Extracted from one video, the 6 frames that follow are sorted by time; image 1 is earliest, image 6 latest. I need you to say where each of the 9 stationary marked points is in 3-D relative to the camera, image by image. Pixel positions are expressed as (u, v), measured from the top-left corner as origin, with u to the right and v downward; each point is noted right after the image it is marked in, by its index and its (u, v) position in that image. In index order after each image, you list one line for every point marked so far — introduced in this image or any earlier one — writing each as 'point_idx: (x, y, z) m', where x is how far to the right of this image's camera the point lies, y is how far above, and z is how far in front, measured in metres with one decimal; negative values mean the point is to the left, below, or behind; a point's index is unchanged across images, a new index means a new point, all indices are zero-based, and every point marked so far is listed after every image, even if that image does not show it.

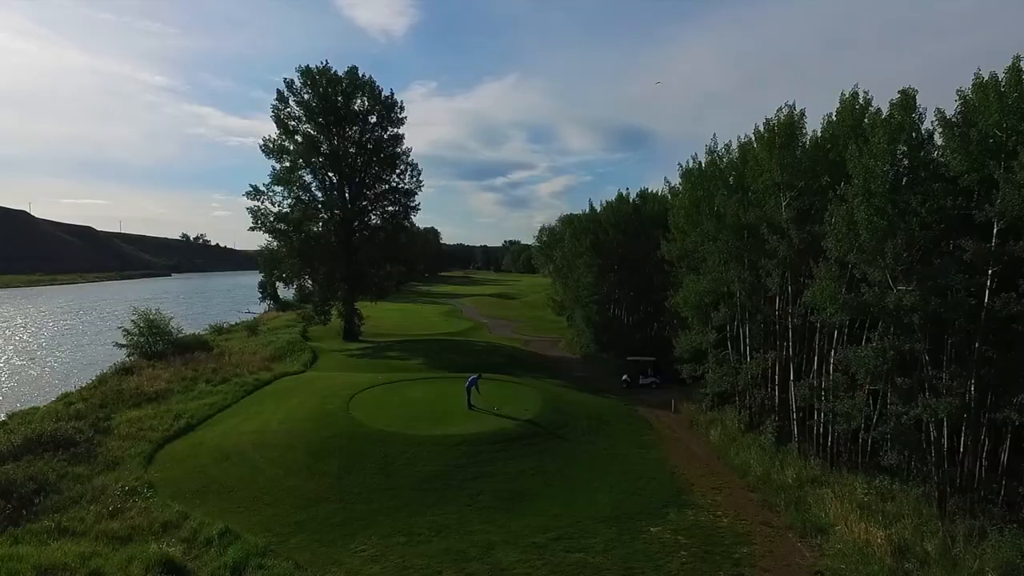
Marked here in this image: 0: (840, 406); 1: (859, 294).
0: (+6.9, -2.5, +18.1) m
1: (+7.1, -0.1, +17.7) m
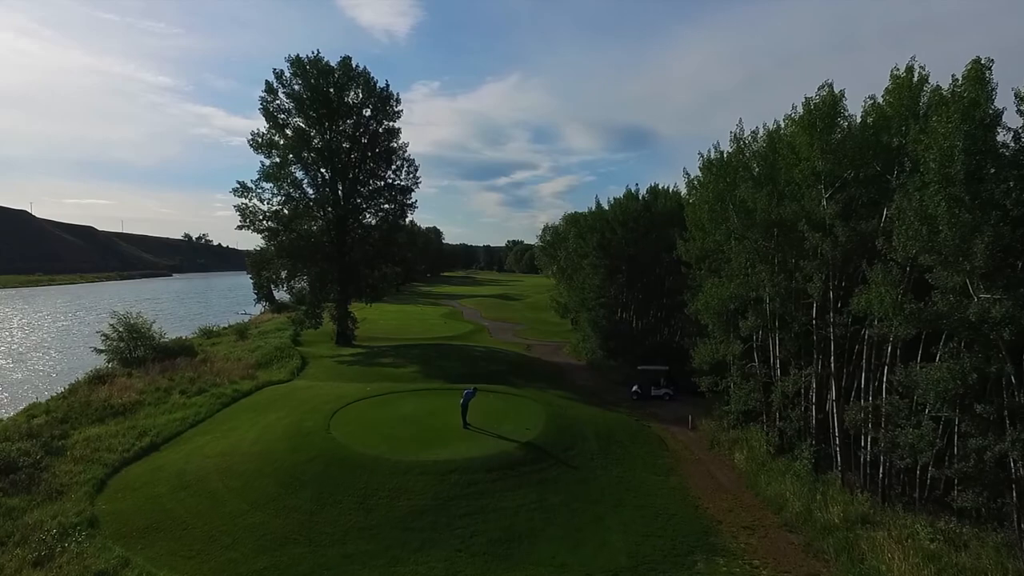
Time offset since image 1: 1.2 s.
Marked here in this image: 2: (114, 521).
0: (+6.9, -2.6, +15.3) m
1: (+7.1, -0.2, +14.8) m
2: (-8.4, -4.9, +18.3) m
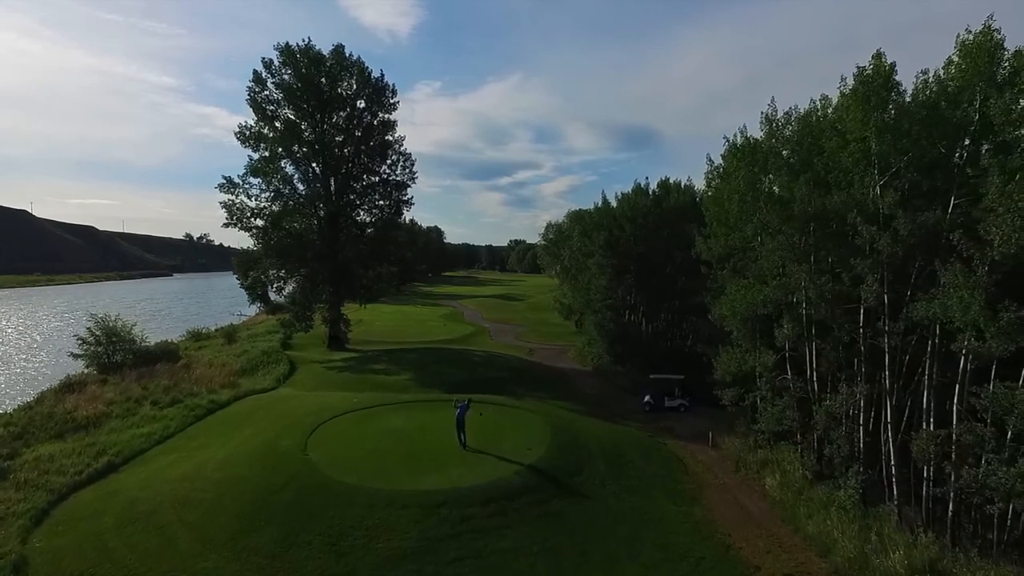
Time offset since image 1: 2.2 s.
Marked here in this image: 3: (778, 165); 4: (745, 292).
0: (+6.9, -2.7, +12.5) m
1: (+7.1, -0.3, +12.1) m
2: (-8.4, -5.0, +15.6) m
3: (+5.8, +2.7, +18.9) m
4: (+5.4, -0.1, +19.8) m
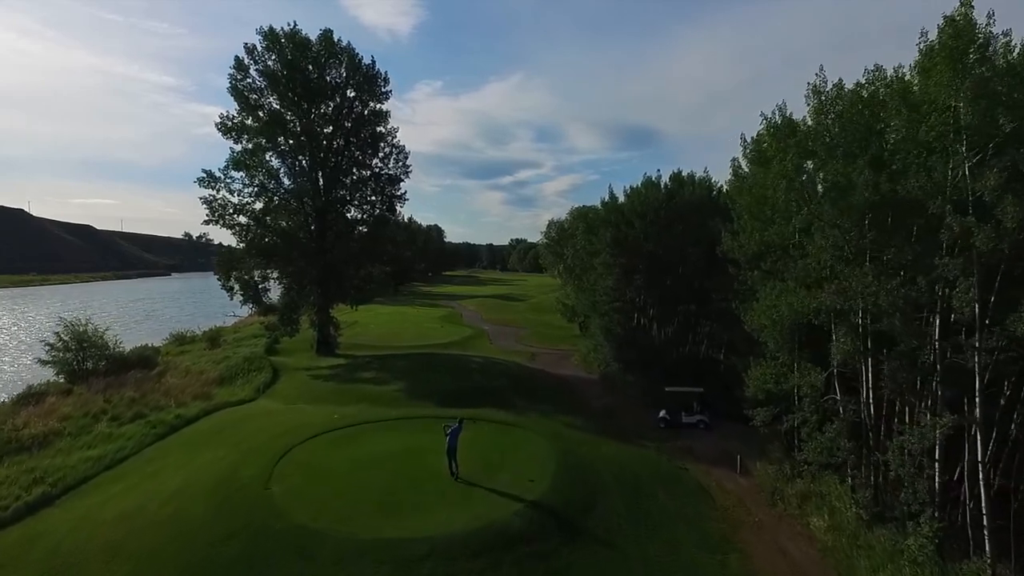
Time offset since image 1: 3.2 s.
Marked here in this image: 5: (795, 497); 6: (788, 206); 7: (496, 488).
0: (+6.8, -2.7, +9.4) m
1: (+7.0, -0.4, +9.0) m
2: (-8.4, -5.1, +12.5) m
3: (+5.8, +2.6, +15.7) m
4: (+5.3, -0.2, +16.6) m
5: (+6.0, -4.4, +18.3) m
6: (+5.5, +1.6, +17.4) m
7: (-0.4, -4.0, +17.5) m
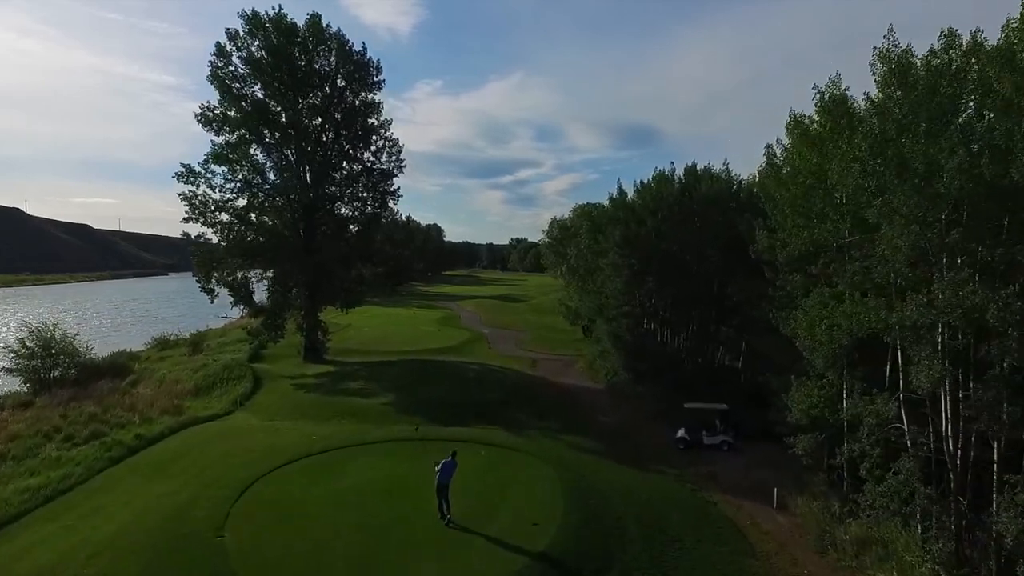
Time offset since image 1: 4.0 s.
0: (+6.8, -2.9, +6.5) m
1: (+7.0, -0.5, +6.0) m
2: (-8.4, -5.2, +9.5) m
3: (+5.8, +2.5, +12.8) m
4: (+5.4, -0.3, +13.7) m
5: (+6.0, -4.6, +15.4) m
6: (+5.5, +1.5, +14.4) m
7: (-0.3, -4.2, +14.6) m
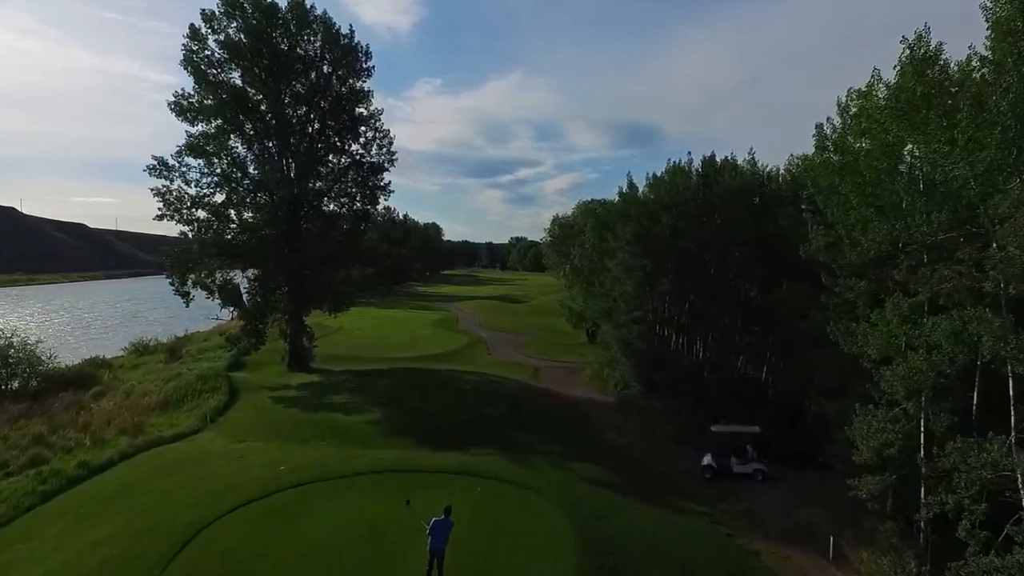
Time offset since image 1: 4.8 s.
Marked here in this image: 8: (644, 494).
0: (+6.9, -3.0, +3.2) m
1: (+7.1, -0.6, +2.8) m
2: (-8.4, -5.3, +6.3) m
3: (+5.8, +2.3, +9.6) m
4: (+5.4, -0.5, +10.4) m
5: (+6.0, -4.7, +12.2) m
6: (+5.5, +1.3, +11.2) m
7: (-0.3, -4.3, +11.4) m
8: (+2.9, -4.6, +19.2) m
